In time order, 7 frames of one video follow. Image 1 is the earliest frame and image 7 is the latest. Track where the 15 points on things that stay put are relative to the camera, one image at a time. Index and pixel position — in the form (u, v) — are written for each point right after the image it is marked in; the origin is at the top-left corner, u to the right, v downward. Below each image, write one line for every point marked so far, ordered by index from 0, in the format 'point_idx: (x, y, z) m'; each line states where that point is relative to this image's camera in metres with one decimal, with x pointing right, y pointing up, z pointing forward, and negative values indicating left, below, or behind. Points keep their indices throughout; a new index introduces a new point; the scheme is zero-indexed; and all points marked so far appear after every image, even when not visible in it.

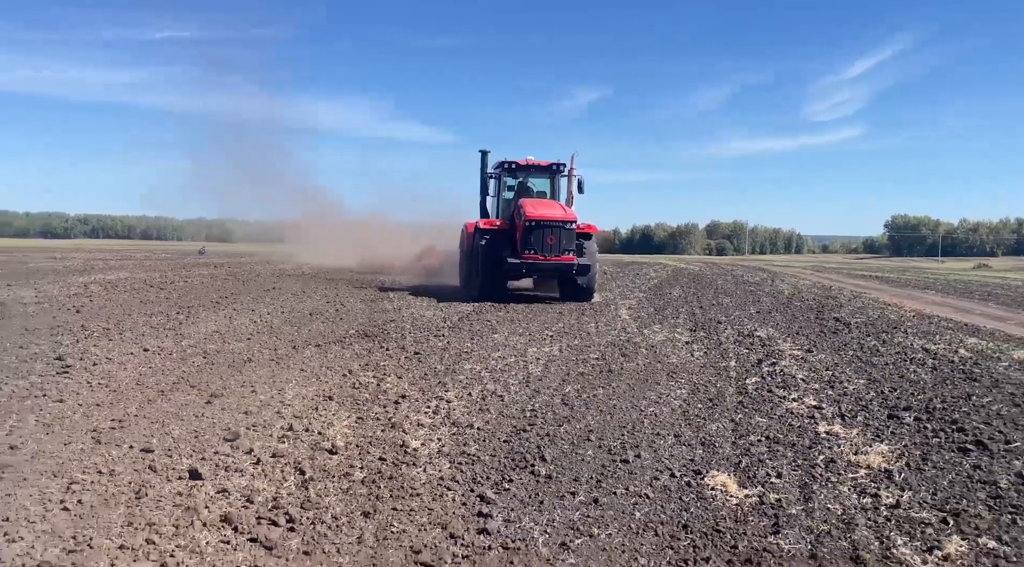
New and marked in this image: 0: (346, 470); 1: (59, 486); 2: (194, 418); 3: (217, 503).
0: (-1.2, -1.5, +6.2) m
1: (-3.1, -1.4, +5.6) m
2: (-3.1, -1.3, +8.0) m
3: (-1.9, -1.5, +5.5) m
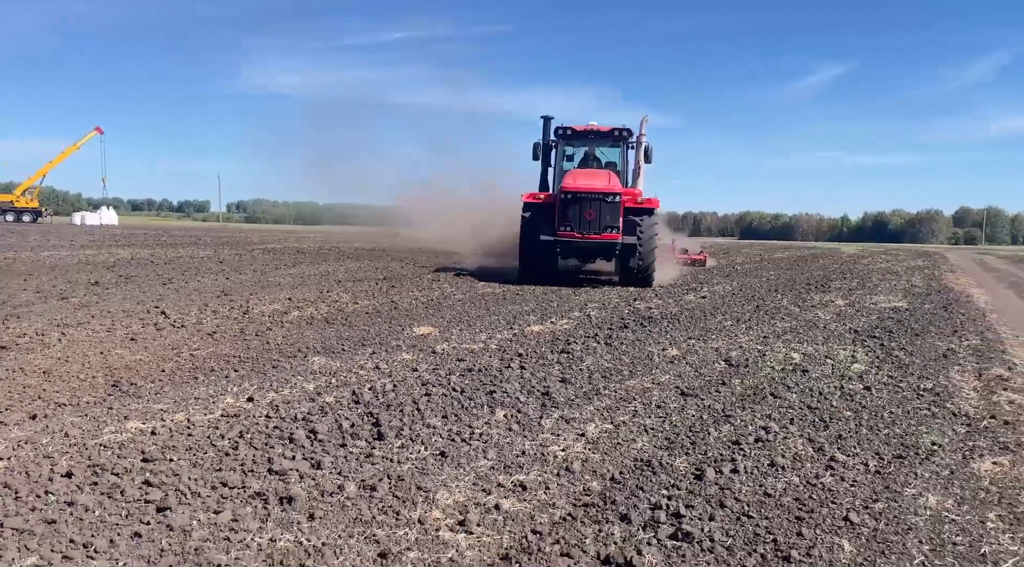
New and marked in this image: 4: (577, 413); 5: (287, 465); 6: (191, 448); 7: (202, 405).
0: (-4.0, -0.5, +11.6) m
1: (-5.9, -0.4, +11.5) m
2: (-5.4, -0.3, +13.8) m
3: (-4.8, -0.5, +11.0) m
4: (+0.5, -1.0, +6.0) m
5: (-1.2, -1.0, +4.4) m
6: (-1.9, -1.0, +4.7) m
7: (-2.3, -0.9, +5.9) m
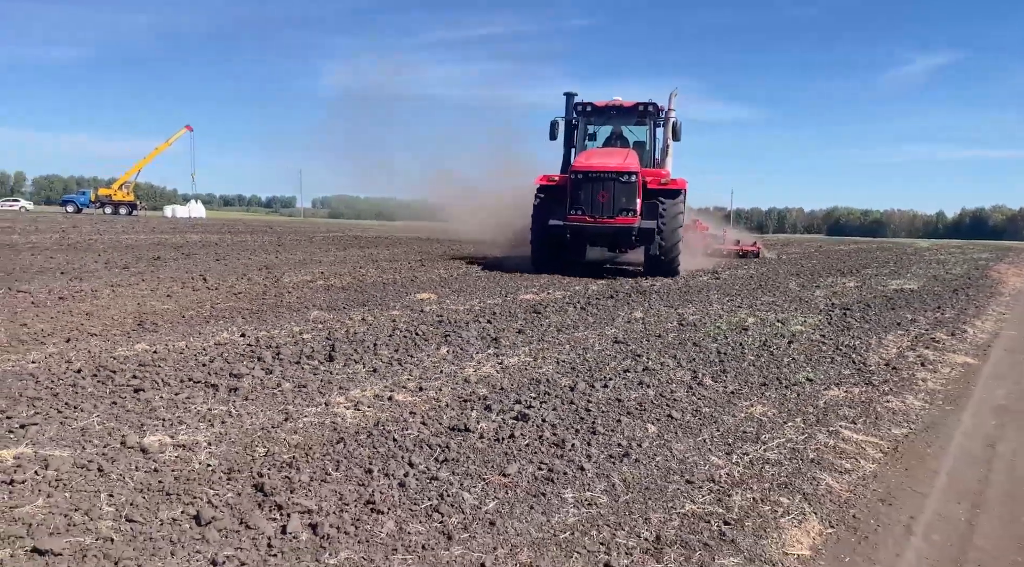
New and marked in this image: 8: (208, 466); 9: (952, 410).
0: (-4.0, 0.0, +13.0) m
1: (-5.9, +0.1, +13.1) m
2: (-5.2, +0.2, +15.3) m
3: (-4.9, 0.0, +12.5) m
4: (0.0, -0.6, +7.0) m
5: (-1.9, -0.6, +5.6) m
6: (-2.5, -0.6, +6.0) m
7: (-2.8, -0.5, +7.1) m
8: (-1.4, -0.8, +3.6) m
9: (+3.2, -0.9, +5.8) m
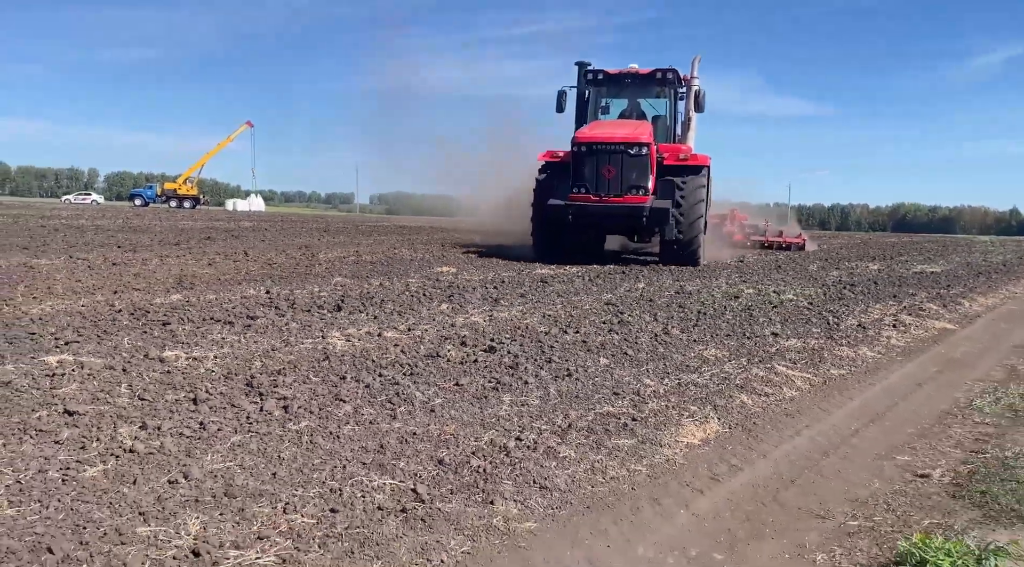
0: (-3.6, +0.5, +13.9) m
1: (-5.6, +0.6, +14.1) m
2: (-4.7, +0.7, +16.2) m
3: (-4.6, +0.5, +13.5) m
4: (-0.1, -0.2, +7.7) m
5: (-2.0, -0.2, +6.4) m
6: (-2.6, -0.2, +6.8) m
7: (-2.8, -0.1, +8.0) m
8: (-1.6, -0.5, +4.3) m
9: (+3.1, -0.6, +6.3) m
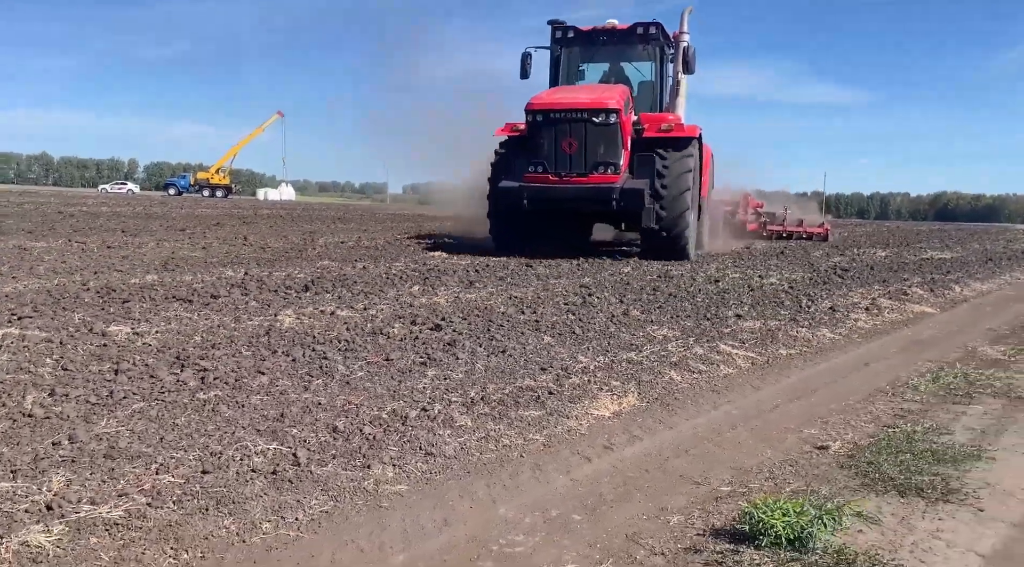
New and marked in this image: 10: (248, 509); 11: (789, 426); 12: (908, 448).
0: (-3.7, +0.7, +14.1) m
1: (-5.6, +0.8, +14.3) m
2: (-4.7, +1.0, +16.5) m
3: (-4.6, +0.7, +13.7) m
4: (-0.3, -0.1, +7.8) m
5: (-2.4, -0.1, +6.5) m
6: (-3.0, 0.0, +7.0) m
7: (-3.1, +0.1, +8.1) m
8: (-2.1, -0.3, +4.4) m
9: (+2.7, -0.5, +6.2) m
10: (-0.8, -0.7, +2.5) m
11: (+1.3, -0.7, +3.8) m
12: (+1.7, -0.7, +3.4) m
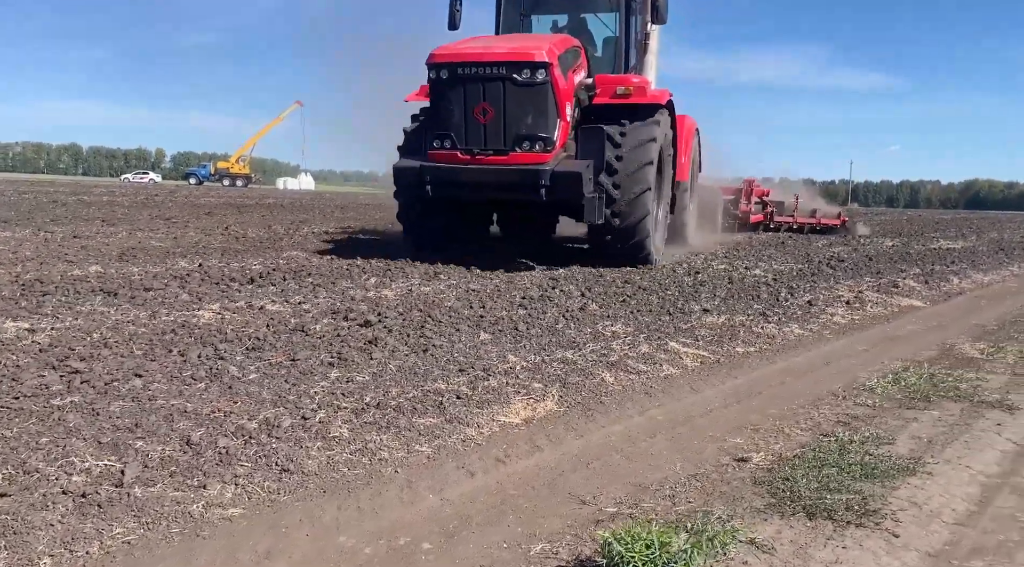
0: (-3.9, +0.9, +13.8) m
1: (-5.8, +1.0, +14.1) m
2: (-4.9, +1.2, +16.2) m
3: (-4.9, +0.9, +13.4) m
4: (-0.7, 0.0, +7.4) m
5: (-2.8, 0.0, +6.2) m
6: (-3.3, +0.1, +6.7) m
7: (-3.5, +0.2, +7.9) m
8: (-2.5, -0.3, +4.1) m
9: (+2.3, -0.4, +5.8) m
10: (-1.3, -0.7, +2.2) m
11: (+0.9, -0.7, +3.4) m
12: (+1.2, -0.7, +3.0) m
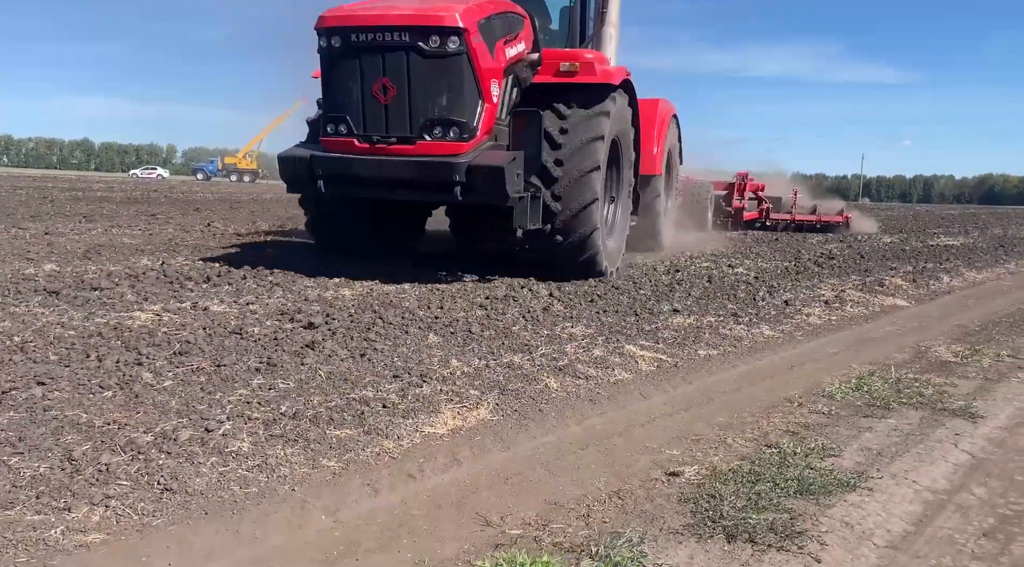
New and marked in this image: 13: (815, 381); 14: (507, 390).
0: (-4.2, +0.9, +13.6) m
1: (-6.1, +1.1, +13.9) m
2: (-5.1, +1.3, +16.0) m
3: (-5.1, +0.9, +13.2) m
4: (-1.0, 0.0, +7.2) m
5: (-3.1, 0.0, +6.0) m
6: (-3.6, +0.1, +6.5) m
7: (-3.7, +0.2, +7.7) m
8: (-2.8, -0.3, +3.9) m
9: (+2.0, -0.4, +5.6) m
10: (-1.6, -0.7, +2.0) m
11: (+0.6, -0.7, +3.2) m
12: (+0.9, -0.7, +2.8) m
13: (+1.7, -0.5, +4.3) m
14: (0.0, -0.5, +3.8) m
